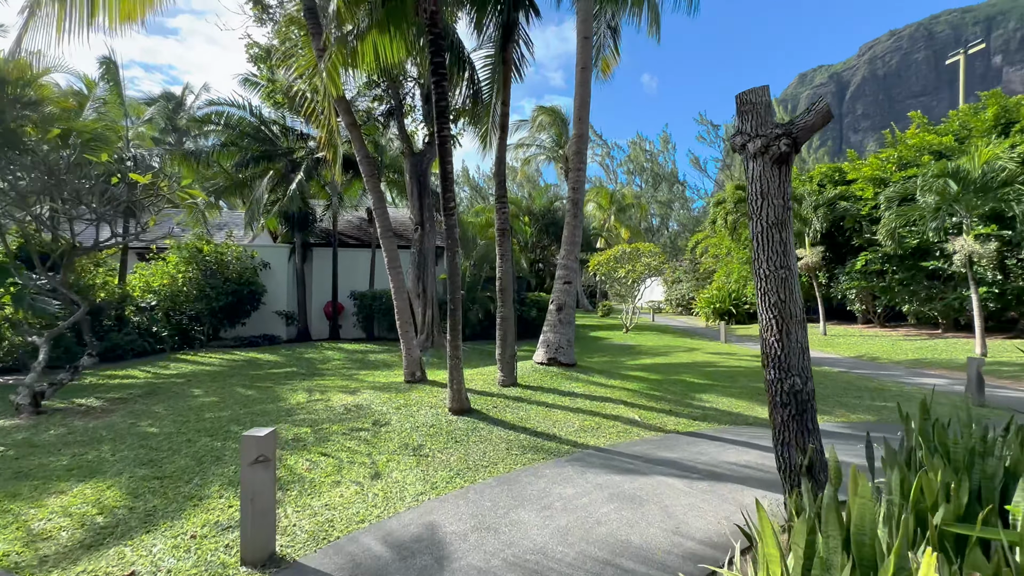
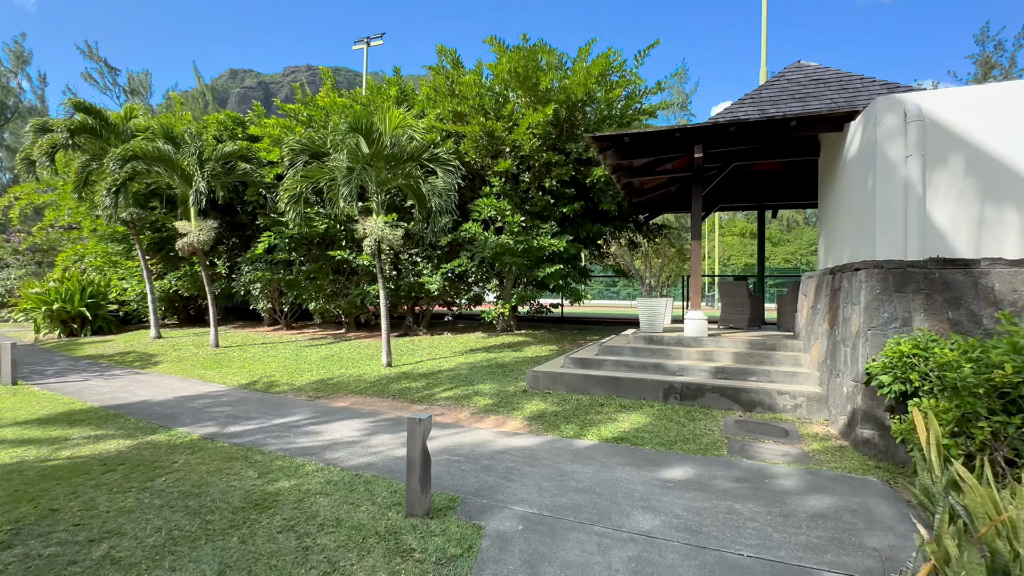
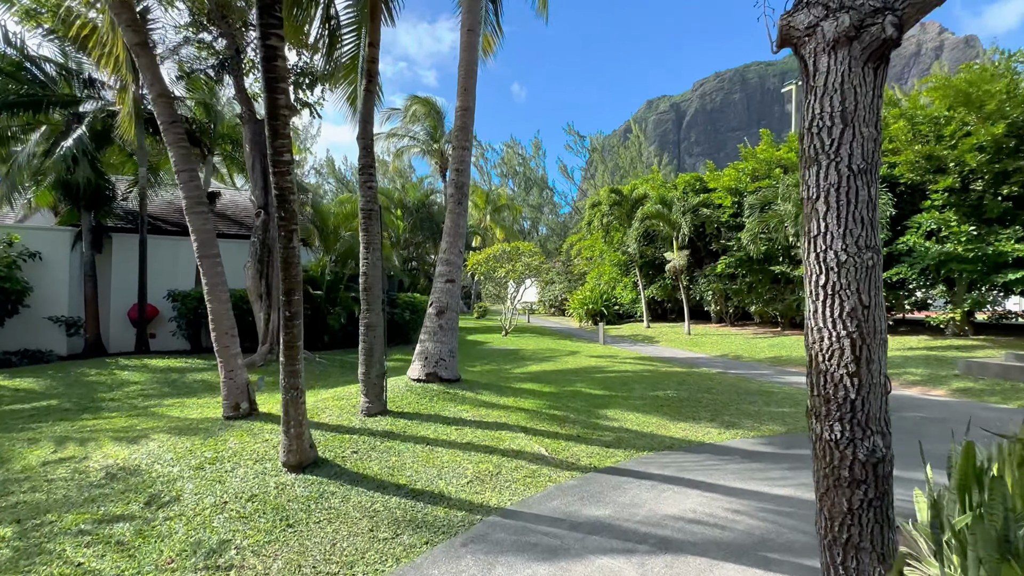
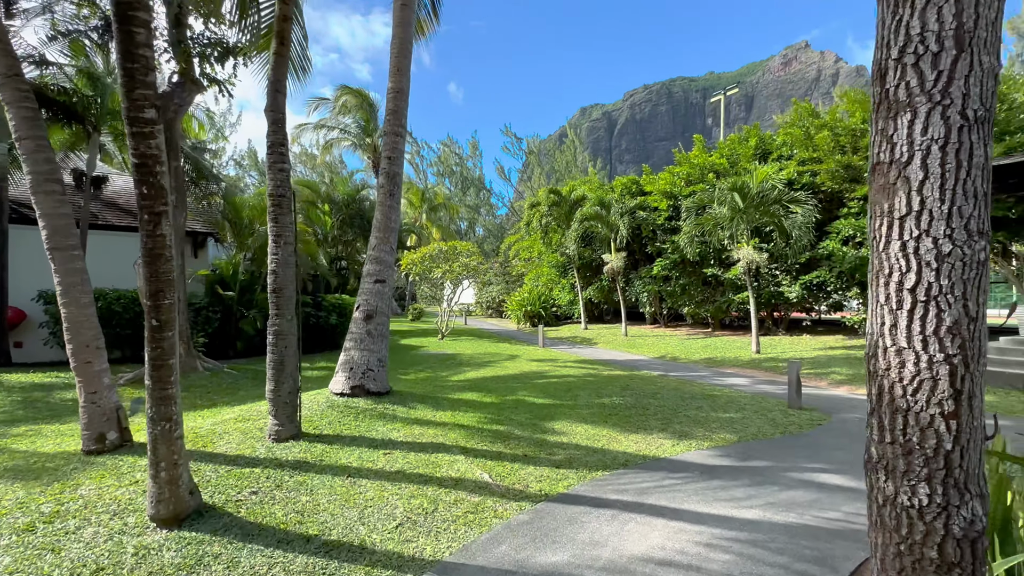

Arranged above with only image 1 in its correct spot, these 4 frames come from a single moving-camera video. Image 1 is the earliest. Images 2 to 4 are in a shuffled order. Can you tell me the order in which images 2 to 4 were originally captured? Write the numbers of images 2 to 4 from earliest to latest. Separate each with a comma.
3, 4, 2
